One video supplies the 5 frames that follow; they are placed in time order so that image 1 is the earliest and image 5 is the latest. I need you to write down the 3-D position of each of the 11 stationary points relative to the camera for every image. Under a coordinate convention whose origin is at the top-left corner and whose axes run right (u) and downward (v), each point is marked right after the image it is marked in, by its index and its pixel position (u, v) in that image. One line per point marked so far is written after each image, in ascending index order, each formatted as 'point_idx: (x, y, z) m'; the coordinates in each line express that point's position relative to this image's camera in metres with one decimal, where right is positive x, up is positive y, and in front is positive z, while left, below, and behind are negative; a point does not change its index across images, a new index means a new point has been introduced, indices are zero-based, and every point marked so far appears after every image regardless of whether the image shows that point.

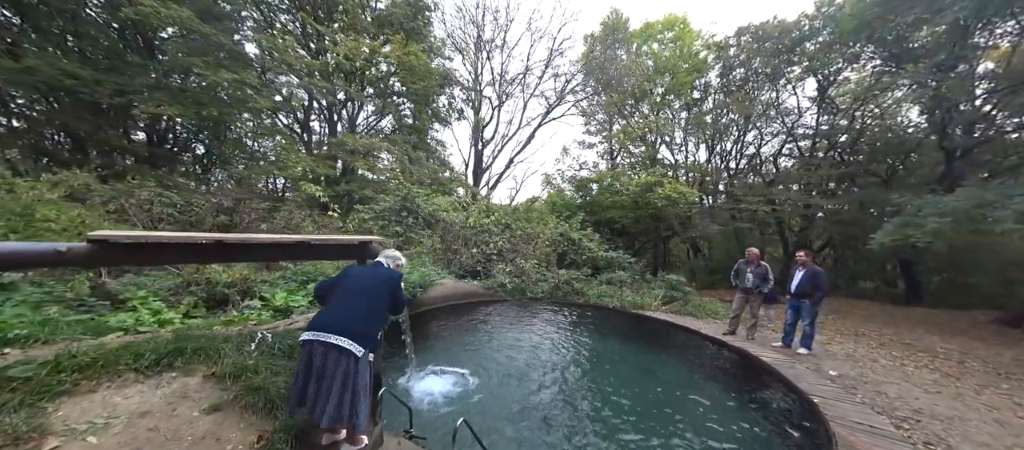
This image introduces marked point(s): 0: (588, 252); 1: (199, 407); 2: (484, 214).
0: (+2.5, -0.9, +10.5) m
1: (-2.3, -1.3, +2.3) m
2: (-0.8, +0.4, +9.8) m
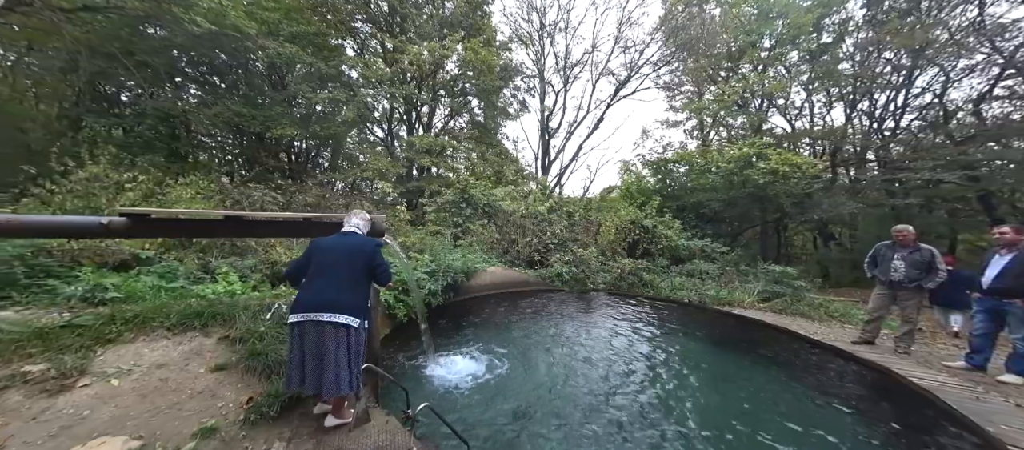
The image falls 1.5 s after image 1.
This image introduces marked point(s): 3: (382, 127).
0: (+4.3, -0.4, +9.1) m
1: (-2.5, -1.1, +2.6) m
2: (+0.9, +0.7, +9.4) m
3: (-4.5, +3.2, +11.4) m
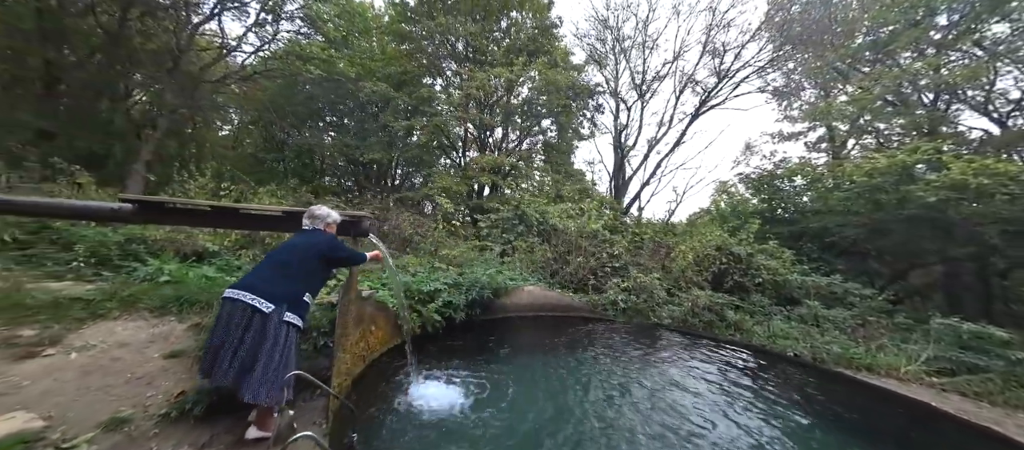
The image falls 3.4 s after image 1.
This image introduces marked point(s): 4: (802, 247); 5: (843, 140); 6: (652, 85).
0: (+5.6, -1.1, +7.1) m
1: (-2.7, -1.0, +2.5) m
2: (+2.4, +0.1, +8.3) m
3: (-2.1, +2.6, +11.9) m
4: (+8.2, -0.6, +9.2) m
5: (+10.1, +2.6, +9.9) m
6: (+5.5, +5.5, +12.7) m
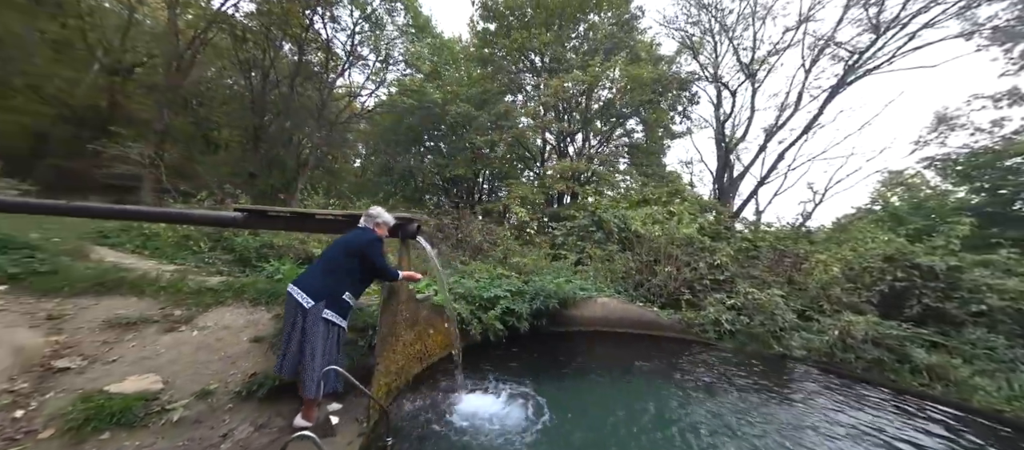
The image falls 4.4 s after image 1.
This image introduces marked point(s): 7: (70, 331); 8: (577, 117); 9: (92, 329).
0: (+6.9, -1.1, +4.9) m
1: (-2.4, -1.0, +3.0) m
2: (+4.2, 0.0, +7.1) m
3: (+0.9, +2.2, +11.9) m
4: (+10.0, -0.6, +6.2) m
5: (+11.9, +2.6, +6.4) m
6: (+8.4, +5.3, +10.6) m
7: (-4.1, -1.0, +3.0) m
8: (+2.0, +3.6, +10.9) m
9: (-3.9, -1.0, +3.0) m
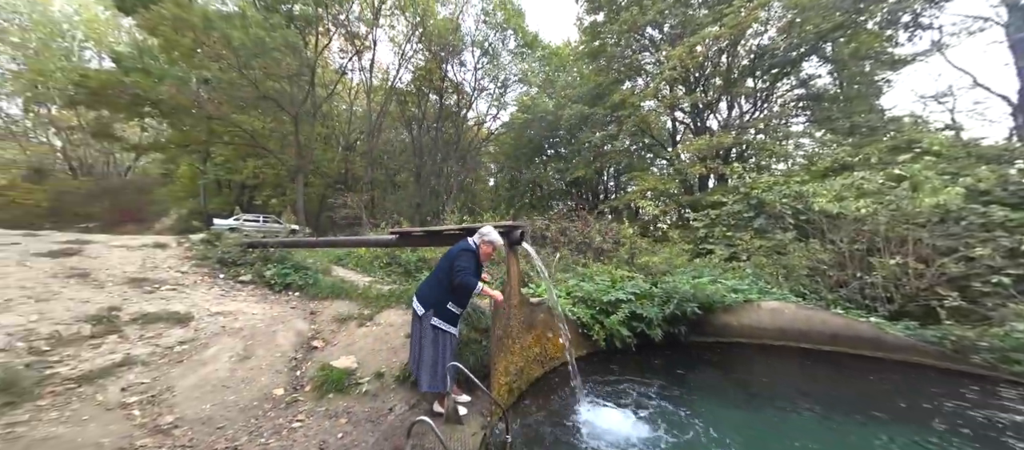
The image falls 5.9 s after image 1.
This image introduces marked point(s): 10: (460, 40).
0: (+7.9, -0.3, +1.2) m
1: (-1.2, -1.2, +3.8) m
2: (+6.4, +0.5, +4.4) m
3: (+5.4, +2.4, +10.4) m
4: (+11.1, +0.5, +1.0) m
5: (+12.7, +3.9, +0.4) m
6: (+11.2, +6.3, +5.9) m
7: (-2.7, -1.4, +4.6) m
8: (+5.8, +3.9, +9.0) m
9: (-2.5, -1.3, +4.5) m
10: (-1.7, +6.5, +11.3) m
